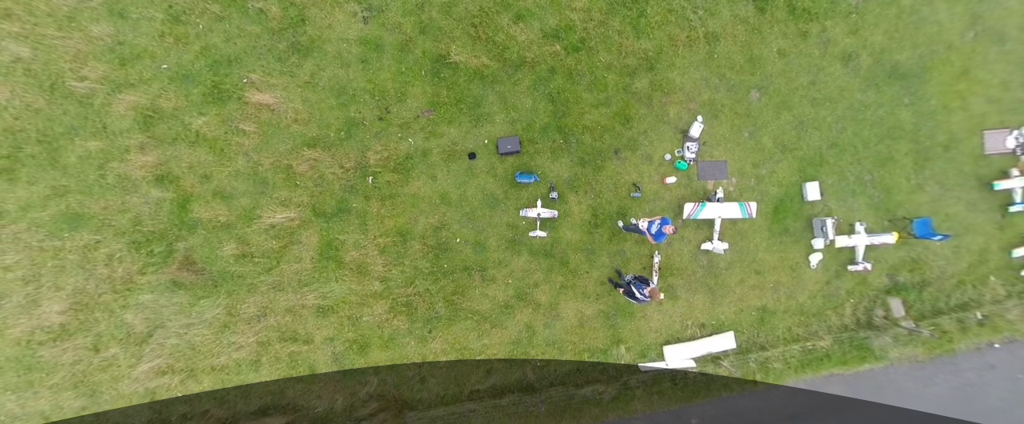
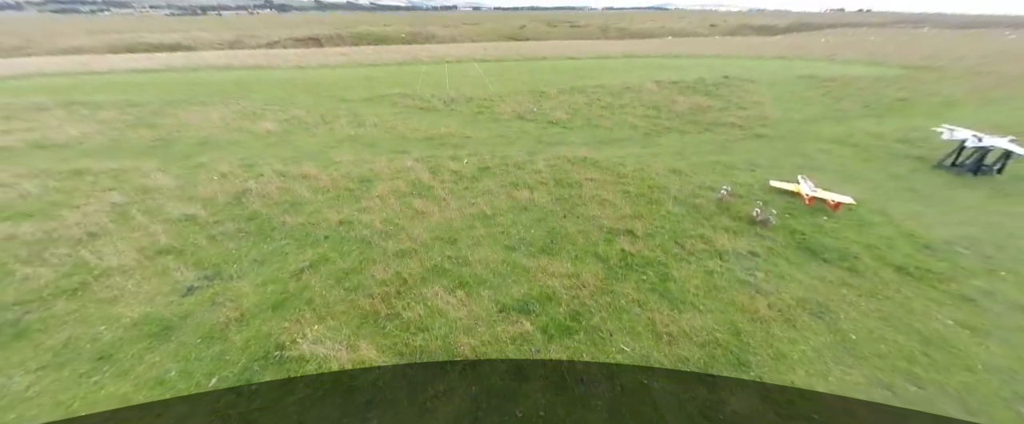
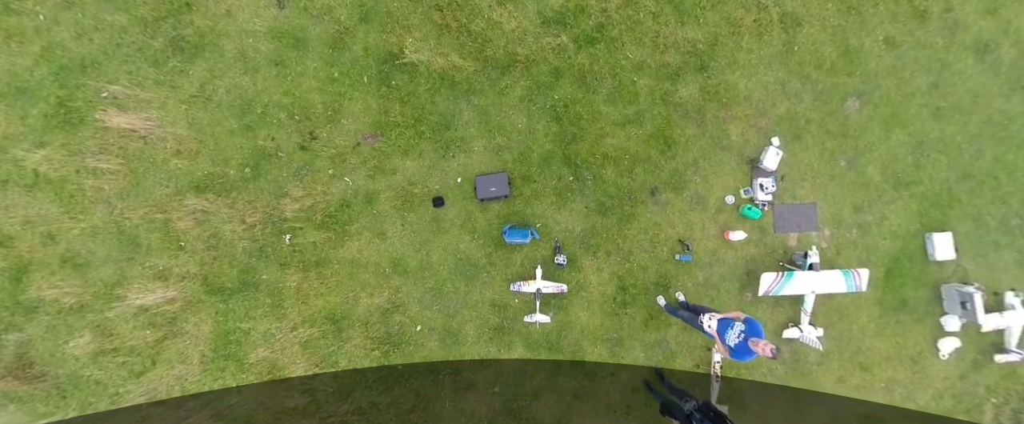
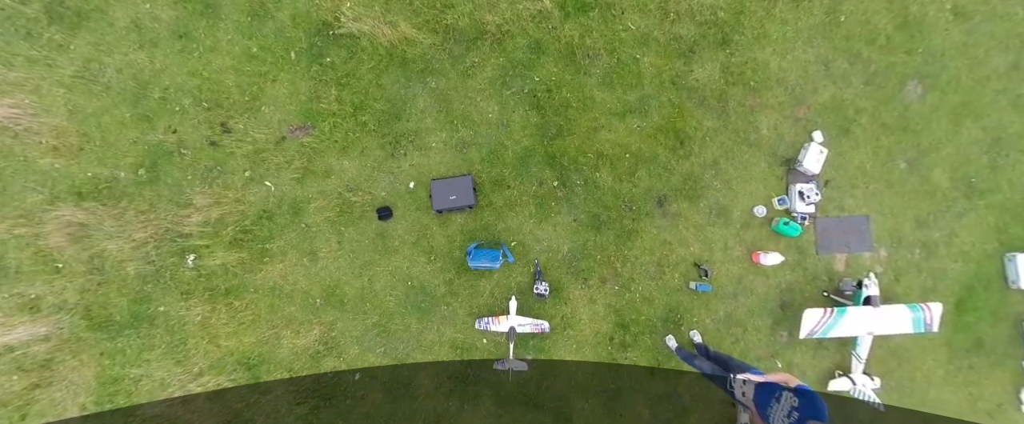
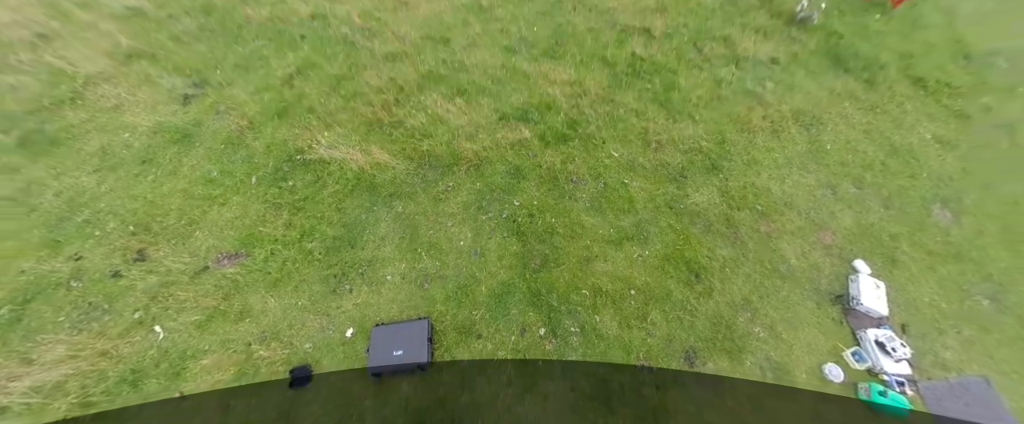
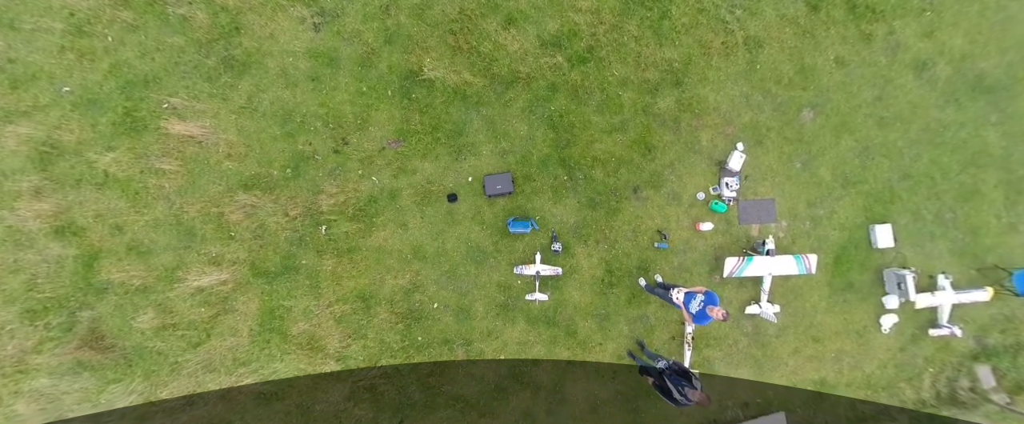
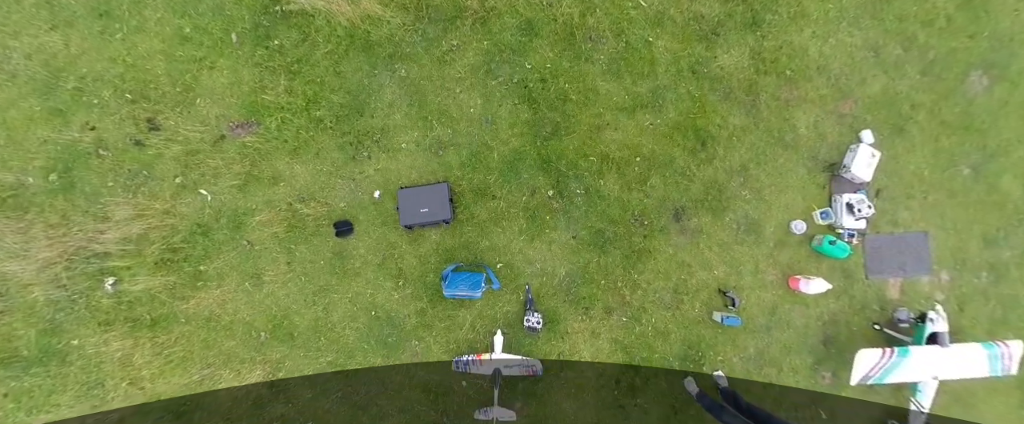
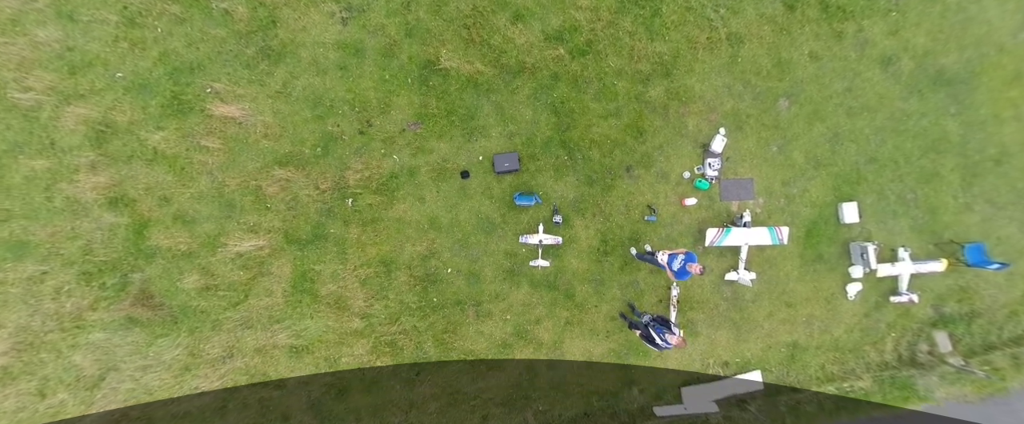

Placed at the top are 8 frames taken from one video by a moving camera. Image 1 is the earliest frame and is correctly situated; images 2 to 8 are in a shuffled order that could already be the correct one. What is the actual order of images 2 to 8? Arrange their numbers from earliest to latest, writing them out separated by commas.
8, 6, 3, 4, 7, 5, 2
